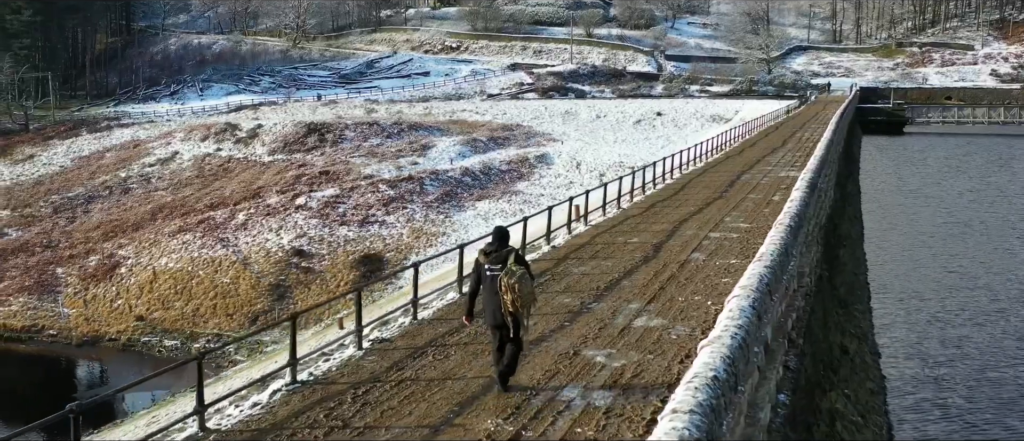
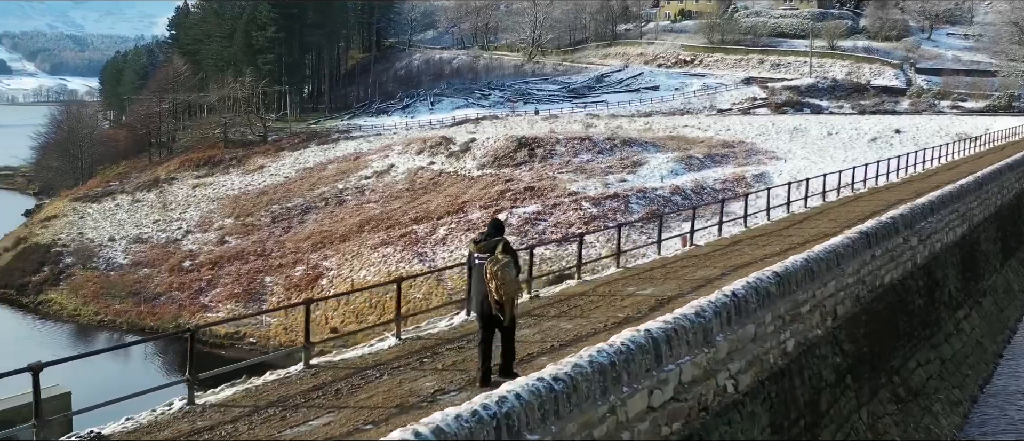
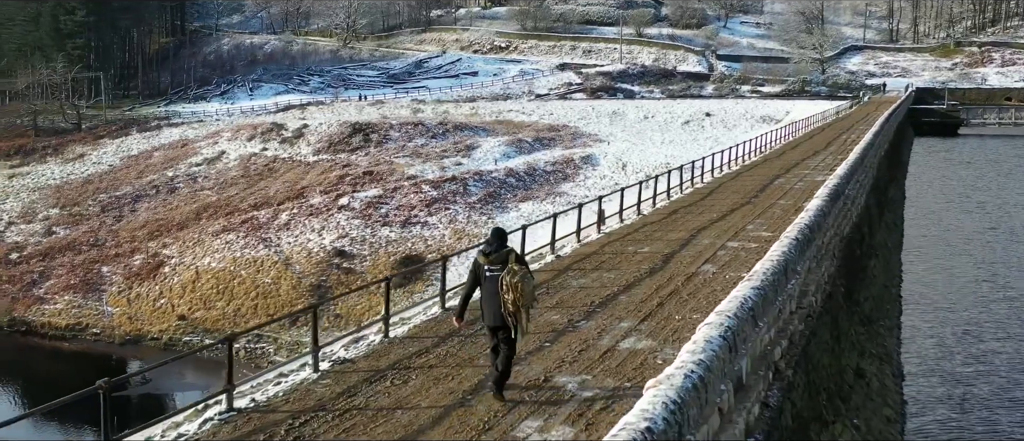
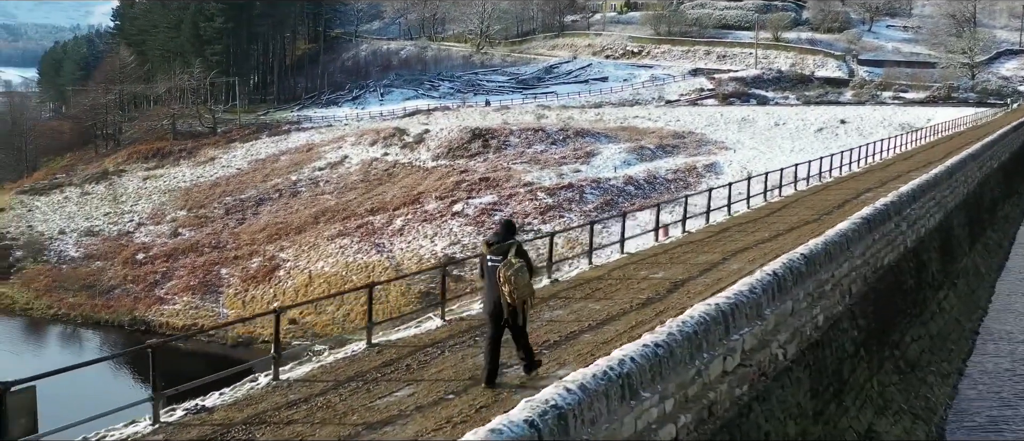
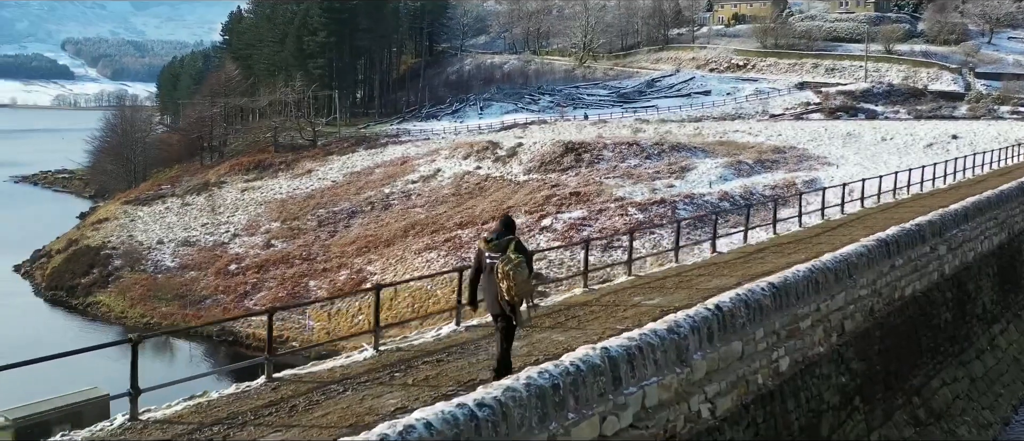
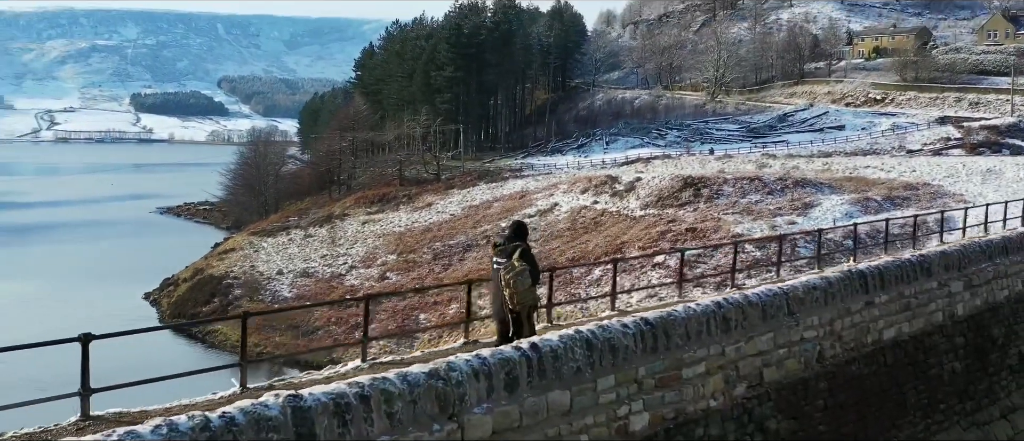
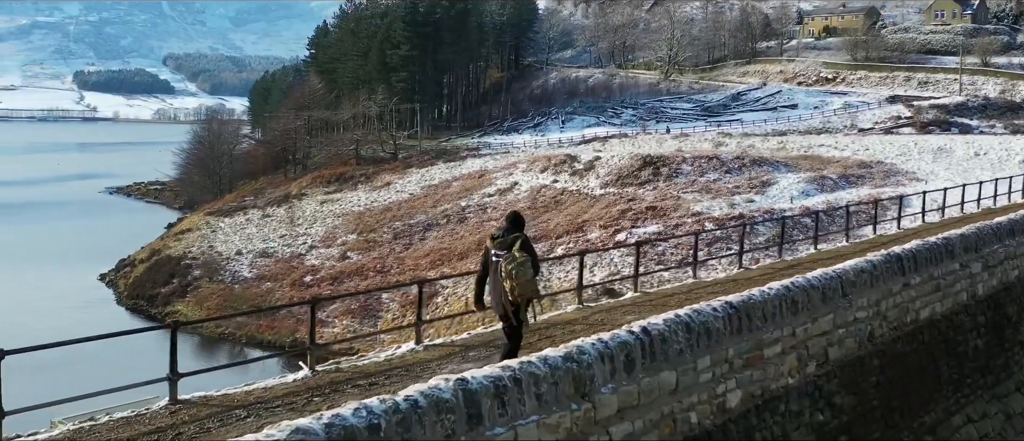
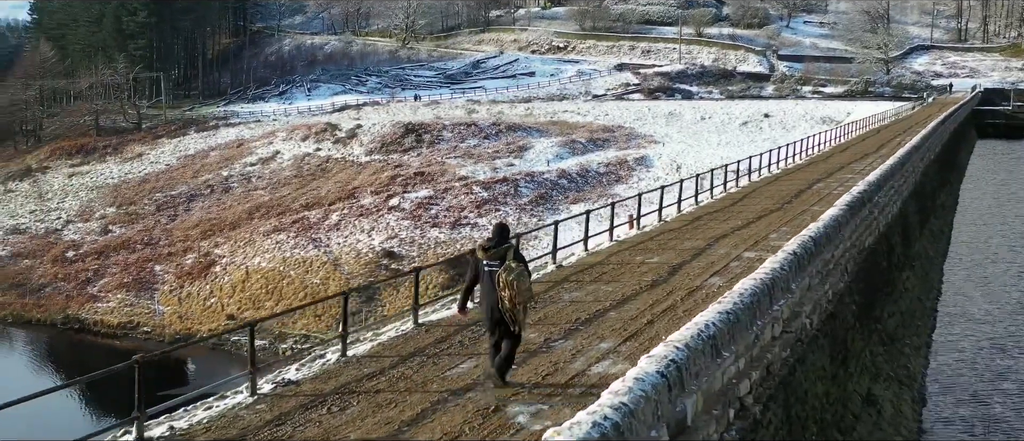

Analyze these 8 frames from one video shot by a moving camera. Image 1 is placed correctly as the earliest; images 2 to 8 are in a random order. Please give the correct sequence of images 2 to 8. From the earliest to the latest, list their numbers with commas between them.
3, 8, 4, 2, 5, 7, 6
